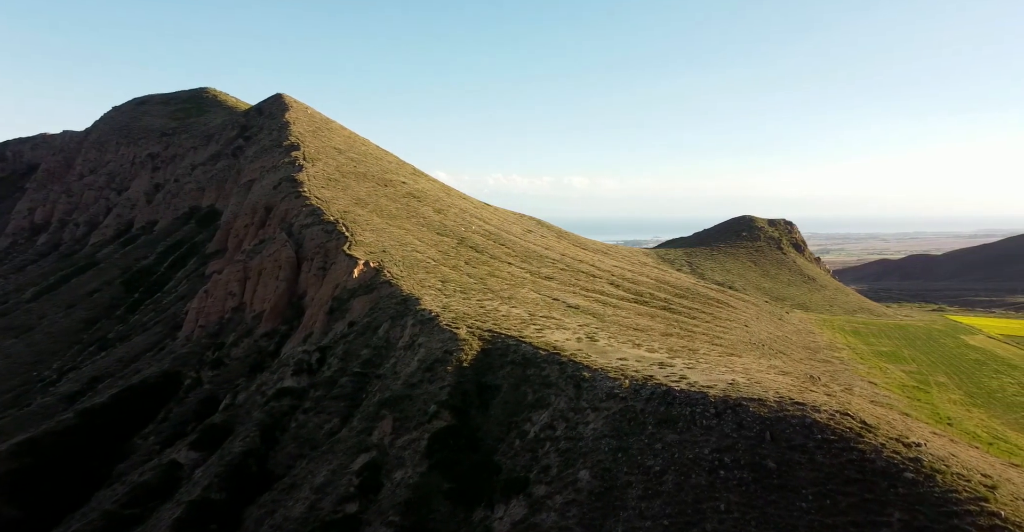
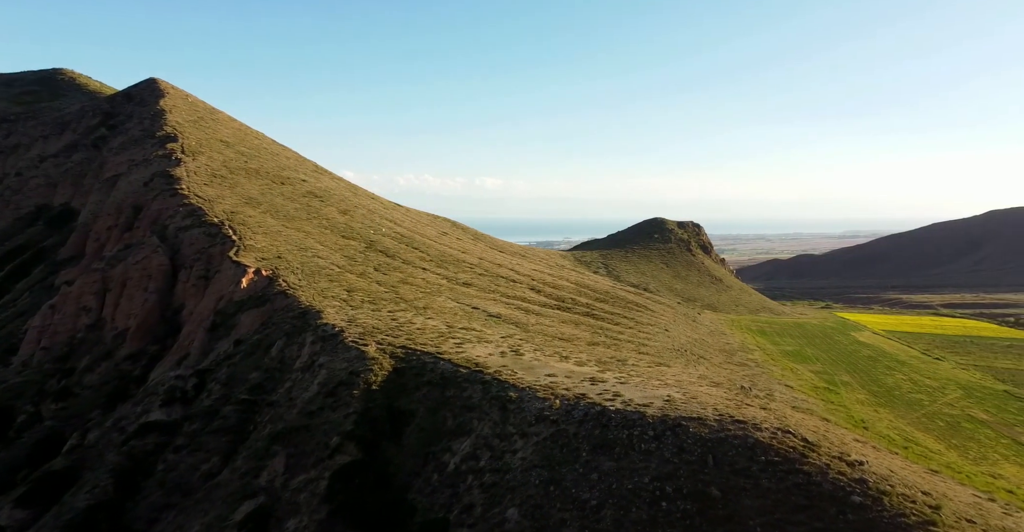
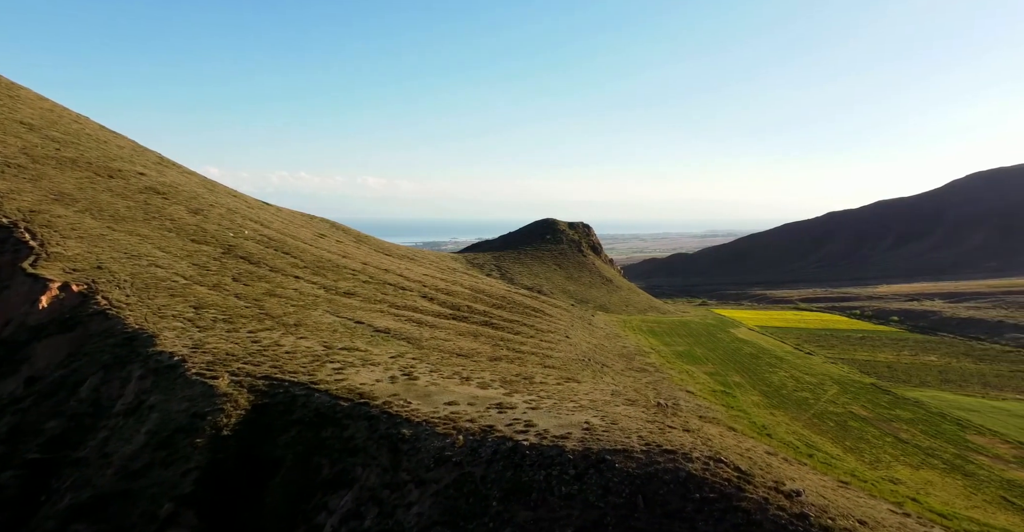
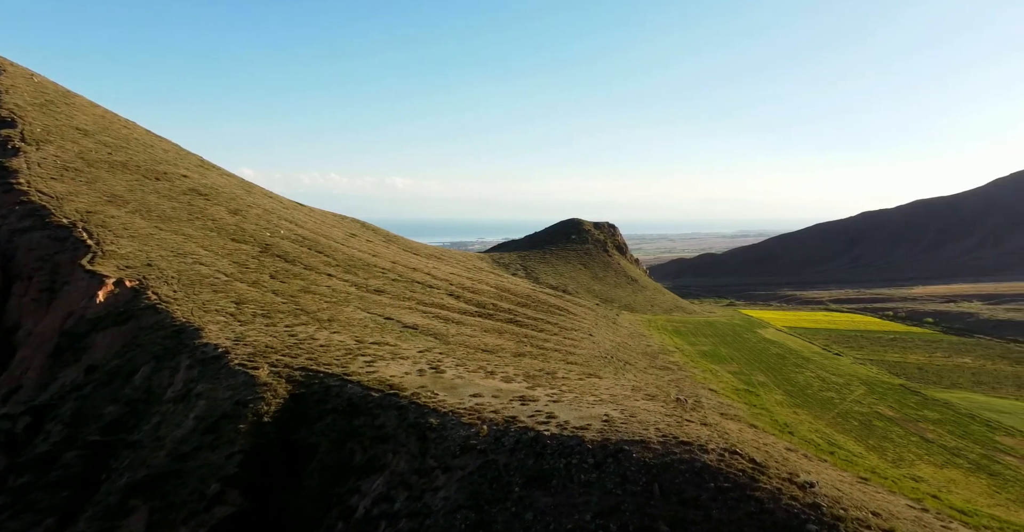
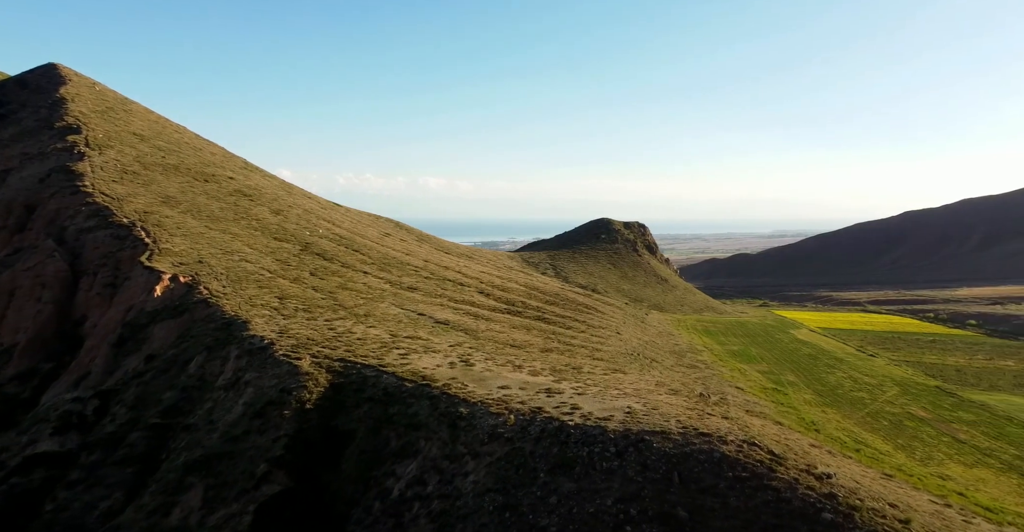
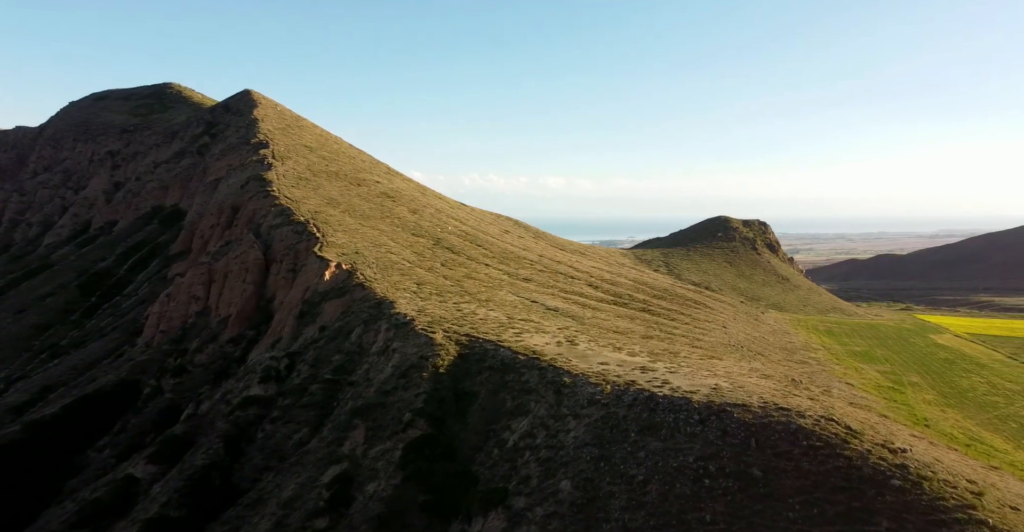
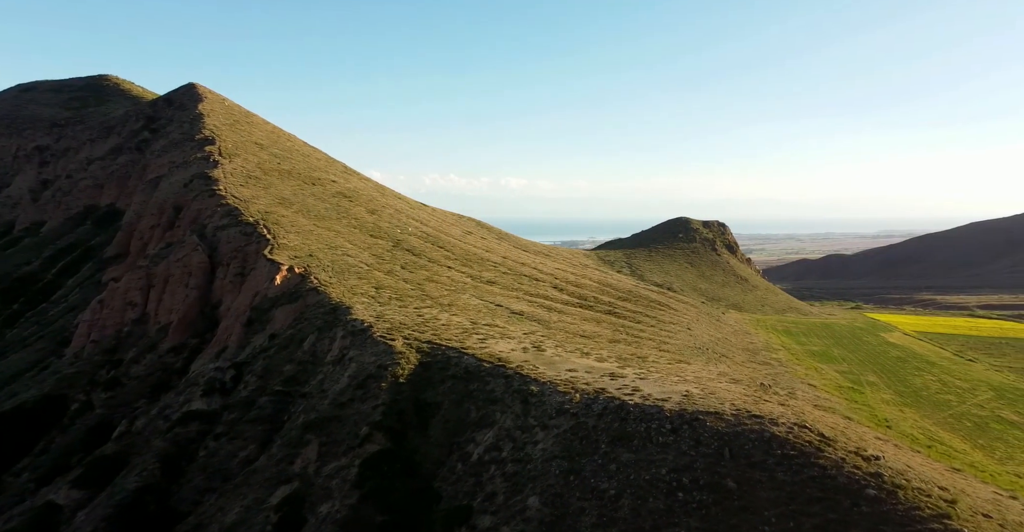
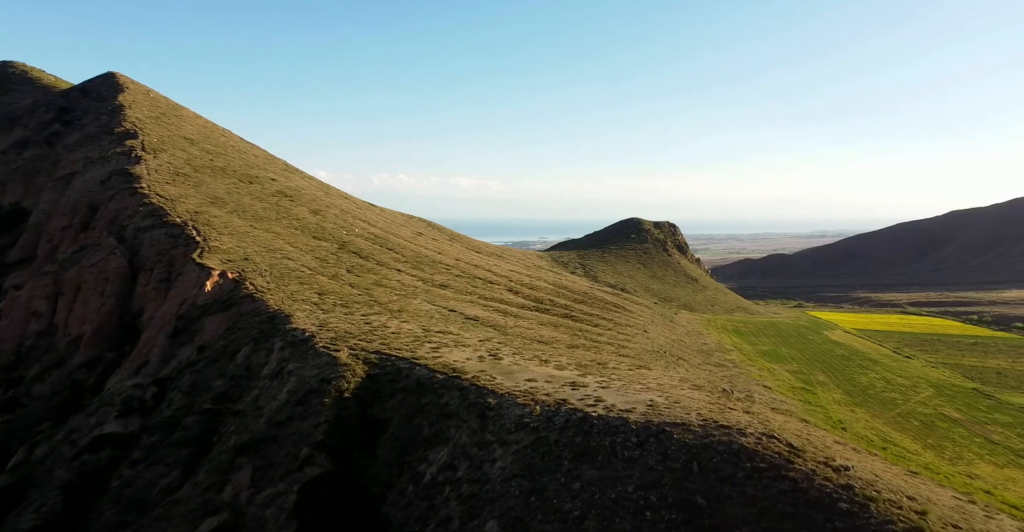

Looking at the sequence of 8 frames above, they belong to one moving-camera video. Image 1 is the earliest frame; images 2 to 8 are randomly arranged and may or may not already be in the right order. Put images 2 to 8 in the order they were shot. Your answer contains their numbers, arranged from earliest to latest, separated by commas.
6, 7, 2, 8, 5, 4, 3
